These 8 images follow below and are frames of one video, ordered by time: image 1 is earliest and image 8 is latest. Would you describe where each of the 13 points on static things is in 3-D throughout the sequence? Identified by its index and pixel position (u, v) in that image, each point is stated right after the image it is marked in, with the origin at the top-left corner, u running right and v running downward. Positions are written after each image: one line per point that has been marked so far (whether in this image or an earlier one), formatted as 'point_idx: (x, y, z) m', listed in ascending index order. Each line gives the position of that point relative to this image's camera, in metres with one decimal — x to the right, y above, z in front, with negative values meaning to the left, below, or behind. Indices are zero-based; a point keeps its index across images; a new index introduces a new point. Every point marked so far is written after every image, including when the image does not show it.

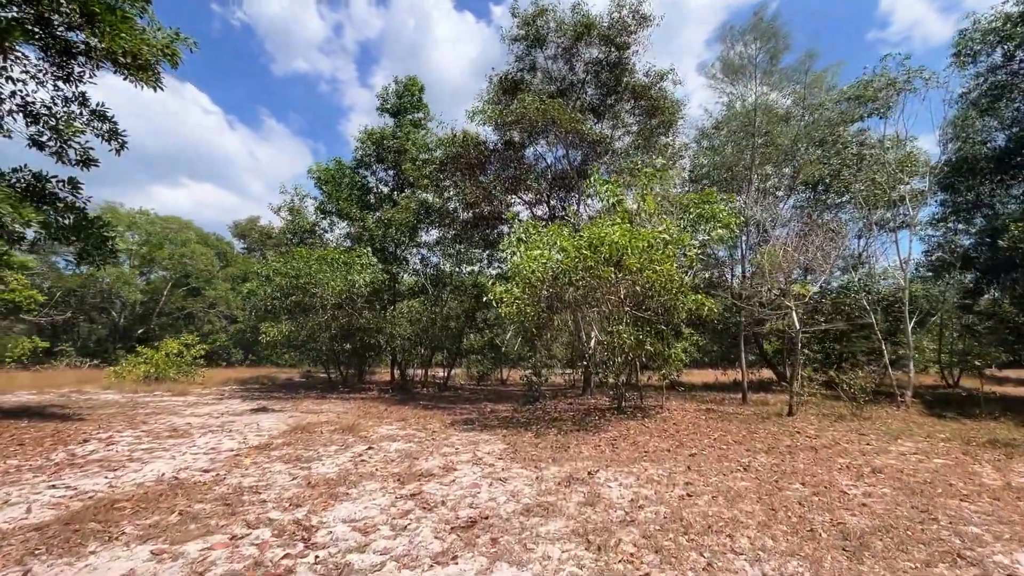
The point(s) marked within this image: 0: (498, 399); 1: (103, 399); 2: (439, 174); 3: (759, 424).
0: (-0.4, -3.2, +13.6) m
1: (-11.7, -3.2, +13.8) m
2: (-2.3, +3.7, +15.4) m
3: (+4.3, -2.4, +8.4) m
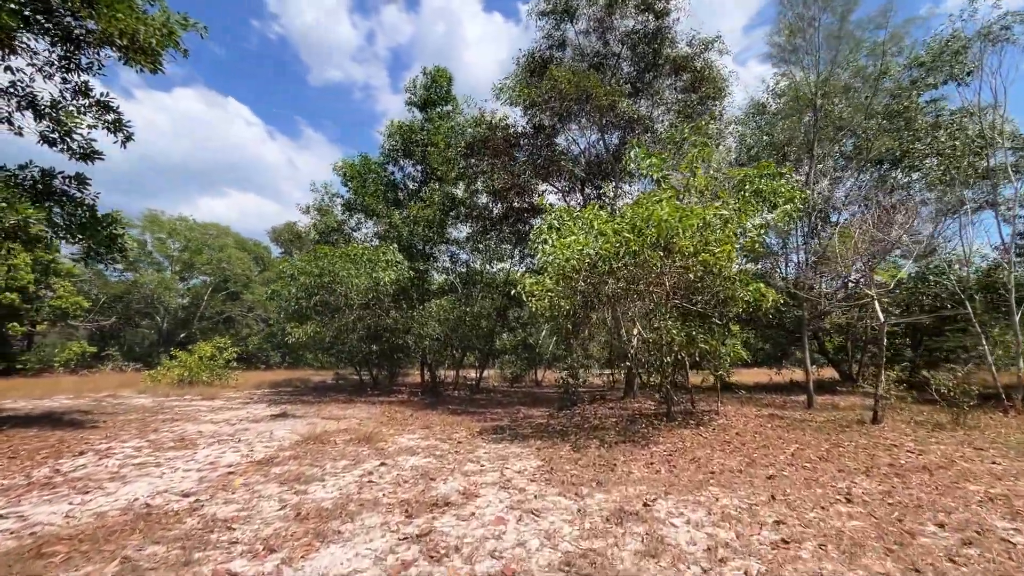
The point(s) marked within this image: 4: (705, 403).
0: (+0.5, -3.0, +12.7) m
1: (-10.7, -3.3, +13.6) m
2: (-1.4, +3.8, +14.6) m
3: (+4.9, -2.2, +7.1) m
4: (+4.4, -2.6, +10.9) m
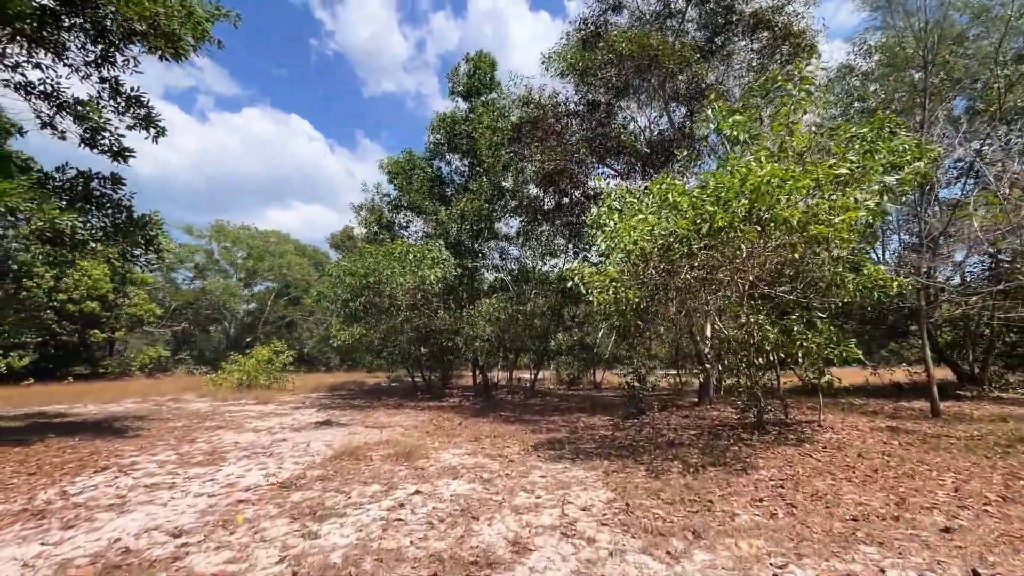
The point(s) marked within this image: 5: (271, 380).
0: (+1.9, -2.9, +11.5) m
1: (-9.1, -3.4, +13.6) m
2: (+0.1, +3.8, +13.5) m
3: (+5.6, -1.9, +5.4) m
4: (+5.6, -2.4, +9.2) m
5: (-10.0, -3.8, +19.9) m
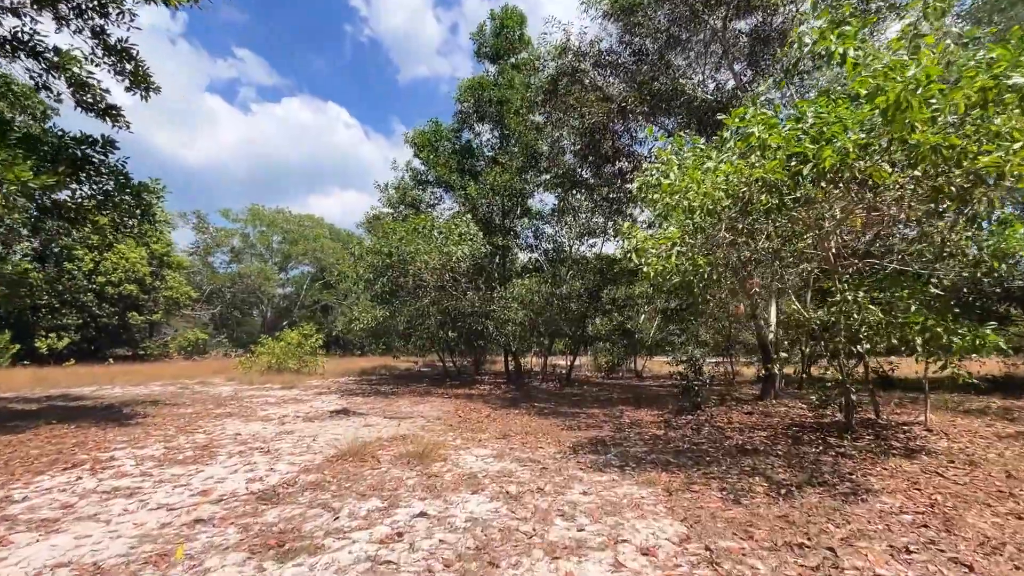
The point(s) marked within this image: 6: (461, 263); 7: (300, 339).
0: (+2.6, -2.4, +10.2) m
1: (-8.2, -2.9, +13.2) m
2: (+0.9, +4.4, +12.2) m
3: (+5.9, -1.6, +3.9) m
4: (+6.1, -2.0, +7.7) m
5: (-8.6, -3.1, +19.5) m
6: (-1.3, +0.6, +12.6) m
7: (-8.7, -2.1, +19.7) m
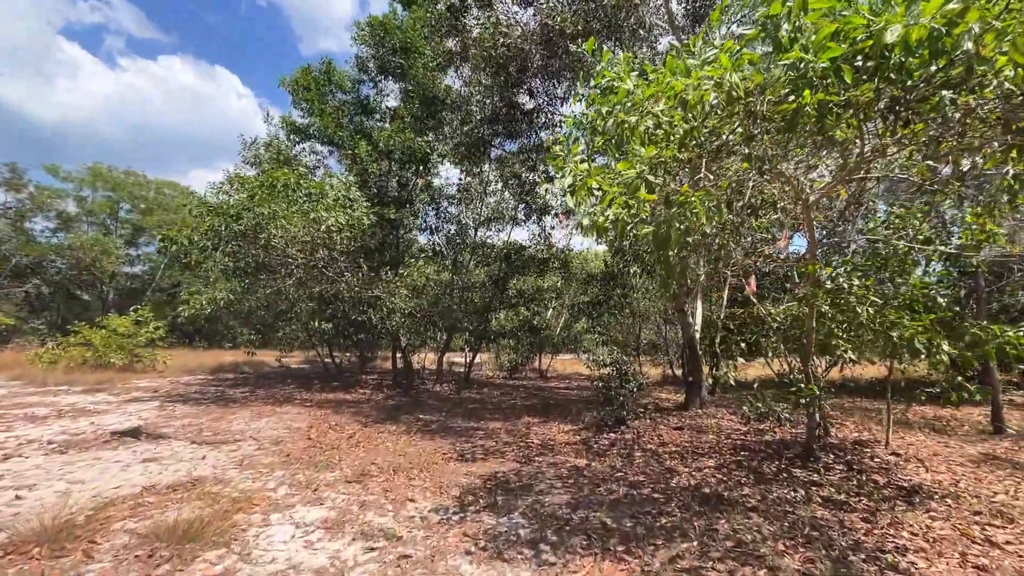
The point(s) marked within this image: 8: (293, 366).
0: (+0.6, -2.2, +8.4) m
1: (-10.7, -2.2, +9.3) m
2: (-1.2, +4.7, +10.1) m
3: (+5.0, -1.6, +2.9) m
4: (+4.5, -1.9, +6.7) m
5: (-12.3, -2.3, +15.4) m
6: (-3.7, +1.1, +10.0) m
7: (-12.3, -1.2, +15.6) m
8: (-8.7, -3.0, +19.0) m
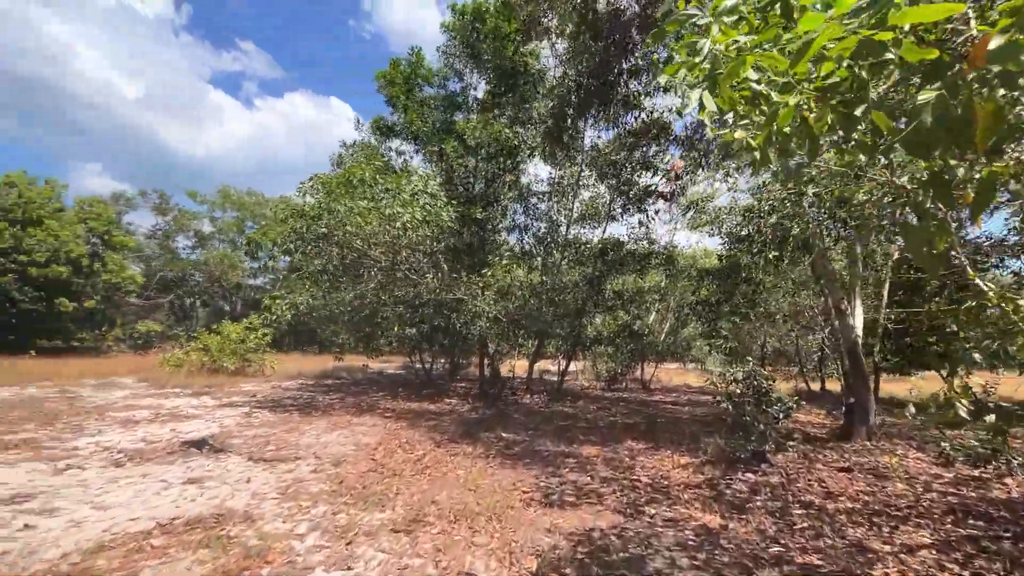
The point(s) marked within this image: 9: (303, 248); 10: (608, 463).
0: (+2.0, -2.1, +6.9) m
1: (-8.8, -2.3, +9.9) m
2: (+0.5, +4.7, +9.0) m
3: (+5.3, -1.4, +0.6) m
4: (+5.5, -1.7, +4.4) m
5: (-9.2, -2.5, +16.2) m
6: (-1.9, +1.0, +9.4) m
7: (-9.2, -1.5, +16.5) m
8: (-5.0, -3.3, +19.1) m
9: (-4.3, +0.8, +10.1) m
10: (+1.1, -1.9, +5.3) m
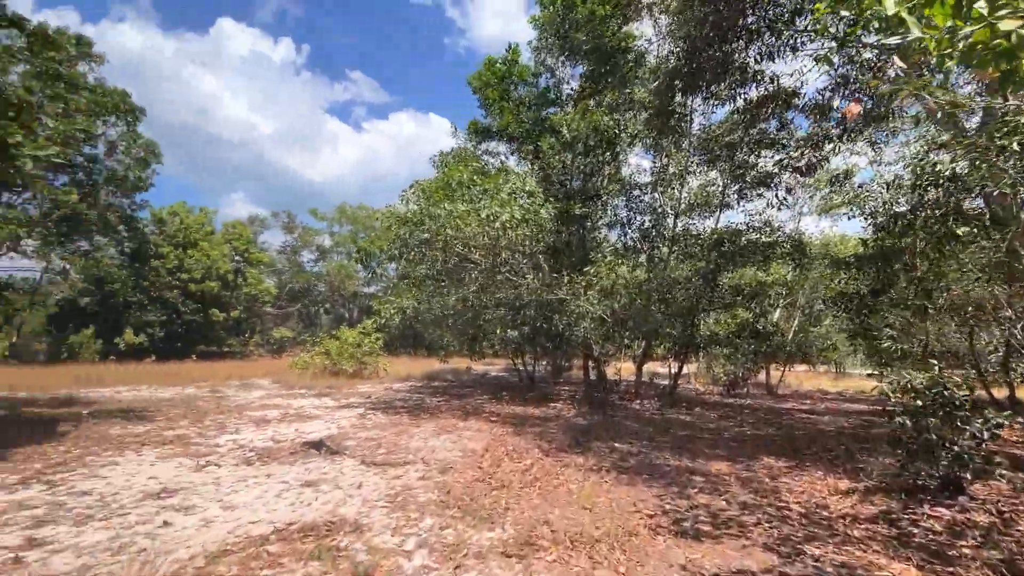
0: (+3.4, -2.0, +6.0) m
1: (-6.5, -2.6, +11.1) m
2: (+2.2, +4.8, +8.3) m
3: (+5.4, -1.1, -0.9) m
4: (+6.4, -1.5, +2.8) m
5: (-5.6, -2.8, +17.3) m
6: (+0.1, +1.0, +9.1) m
7: (-5.6, -1.8, +17.6) m
8: (-0.9, -3.4, +19.2) m
9: (-2.1, +0.7, +10.3) m
10: (+2.2, -1.8, +4.6) m
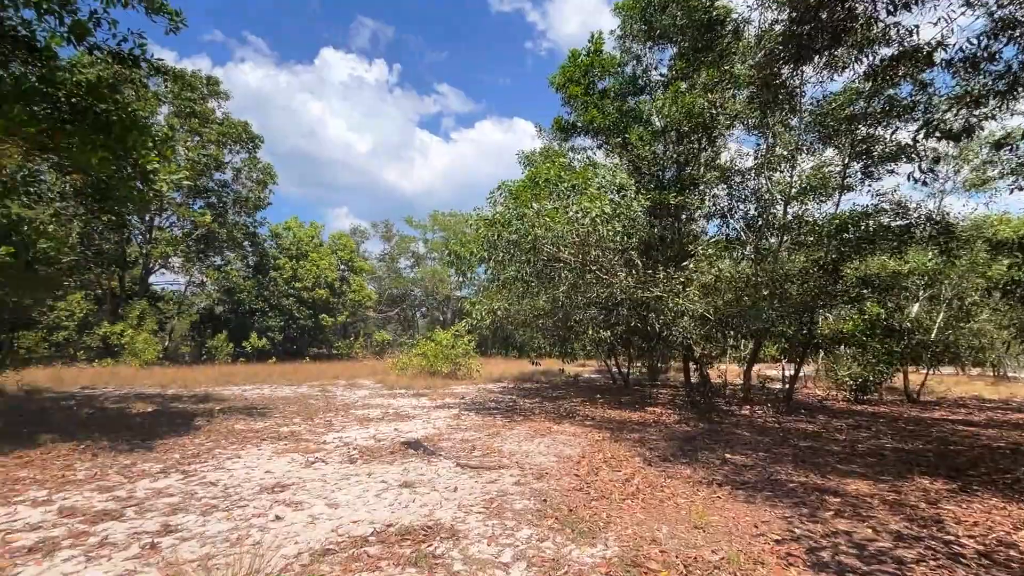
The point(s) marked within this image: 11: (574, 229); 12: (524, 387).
0: (+4.5, -1.9, +5.0) m
1: (-4.3, -2.7, +11.9) m
2: (+3.5, +4.9, +7.6) m
3: (+5.1, -1.0, -2.1) m
4: (+6.8, -1.3, +1.3) m
5: (-2.3, -2.9, +17.8) m
6: (+1.7, +1.0, +8.8) m
7: (-2.3, -1.9, +18.1) m
8: (+2.8, -3.4, +18.8) m
9: (-0.2, +0.7, +10.3) m
10: (+3.1, -1.8, +3.9) m
11: (+1.2, +1.1, +8.8) m
12: (+0.3, -3.3, +16.4) m
